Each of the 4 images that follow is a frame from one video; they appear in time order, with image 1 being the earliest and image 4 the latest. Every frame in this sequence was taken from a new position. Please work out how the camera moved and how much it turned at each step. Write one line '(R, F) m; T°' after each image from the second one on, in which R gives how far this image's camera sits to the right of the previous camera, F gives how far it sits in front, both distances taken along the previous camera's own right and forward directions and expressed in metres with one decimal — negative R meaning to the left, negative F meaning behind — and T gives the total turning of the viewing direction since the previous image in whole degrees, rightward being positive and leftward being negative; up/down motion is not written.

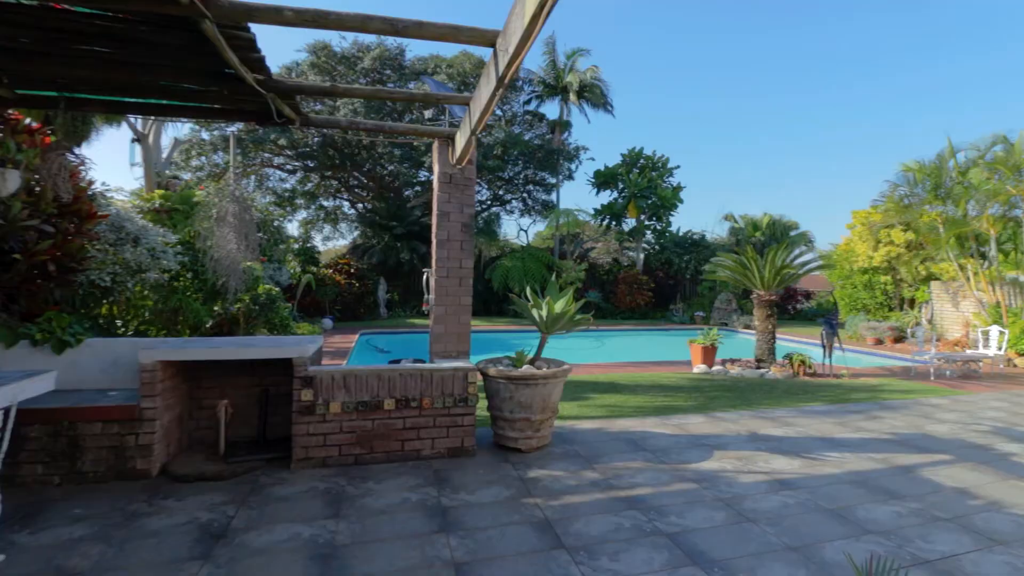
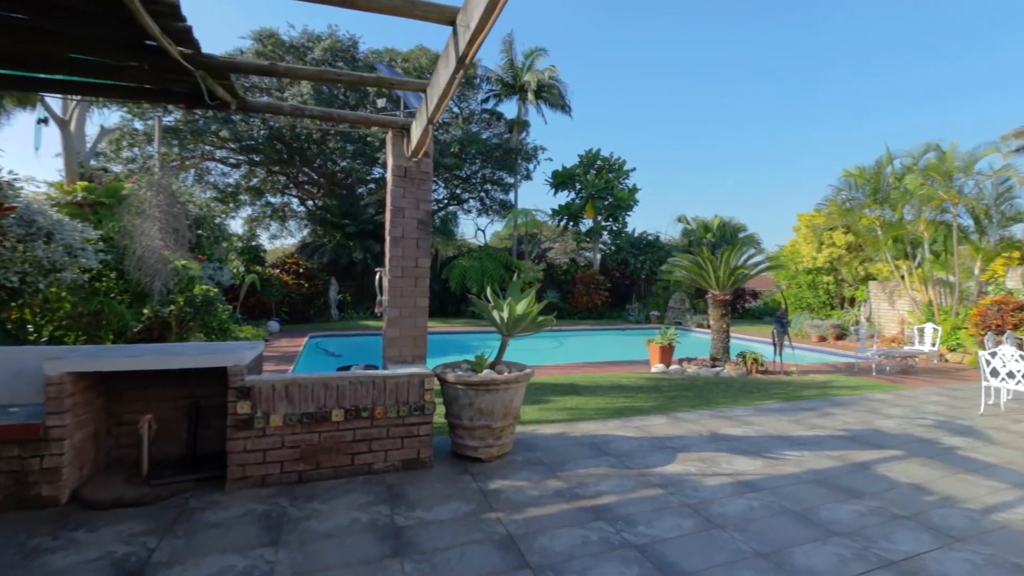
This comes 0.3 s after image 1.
(0.0, +0.2) m; +5°
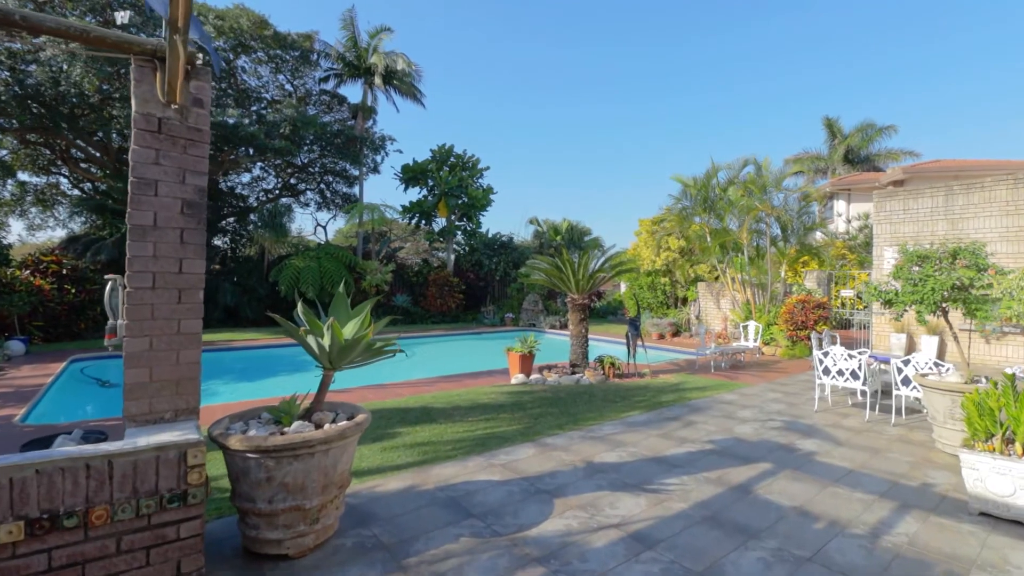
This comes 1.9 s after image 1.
(+0.2, +1.1) m; +17°
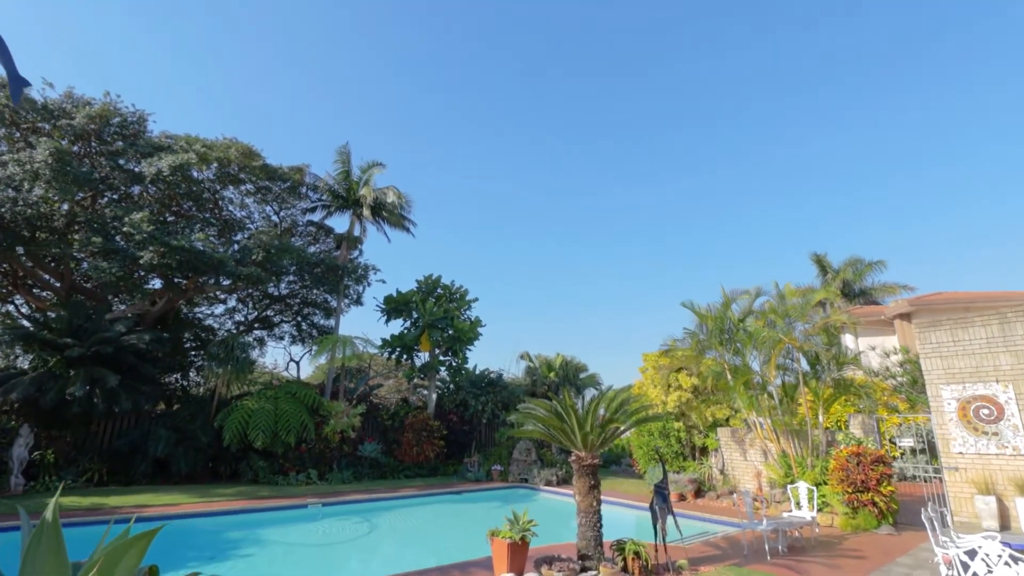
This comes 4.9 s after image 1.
(0.0, +1.8) m; +1°
